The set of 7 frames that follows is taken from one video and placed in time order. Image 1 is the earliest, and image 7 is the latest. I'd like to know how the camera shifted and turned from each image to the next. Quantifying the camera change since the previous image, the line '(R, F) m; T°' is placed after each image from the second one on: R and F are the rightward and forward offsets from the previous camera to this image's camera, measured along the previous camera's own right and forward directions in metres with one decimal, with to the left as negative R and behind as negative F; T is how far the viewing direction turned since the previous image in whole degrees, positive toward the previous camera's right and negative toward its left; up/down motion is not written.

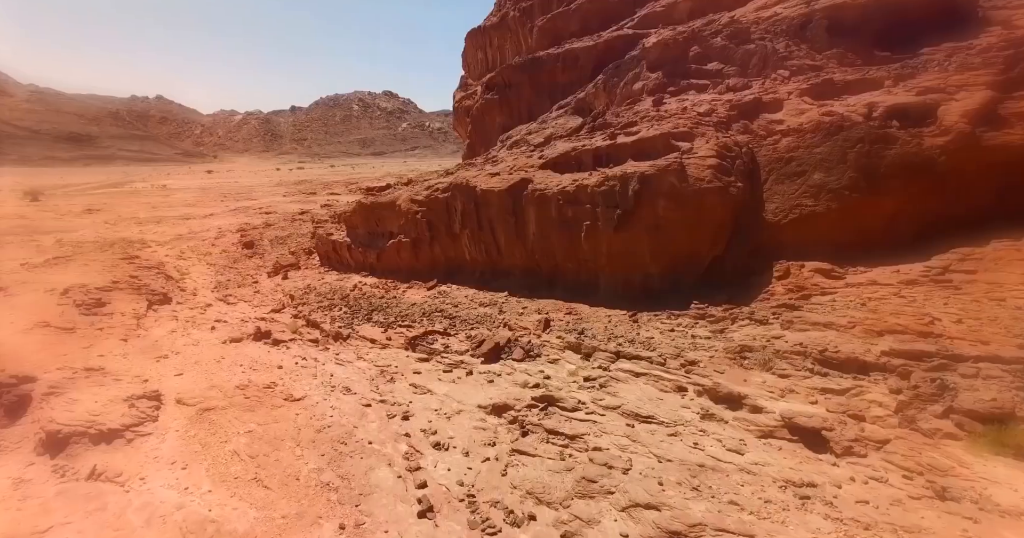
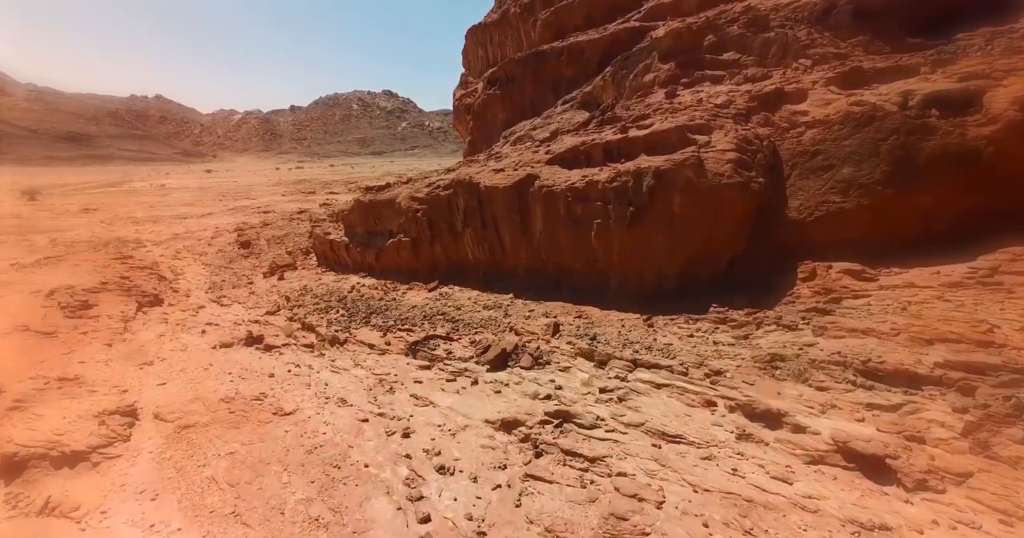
(-0.1, +0.5) m; 0°
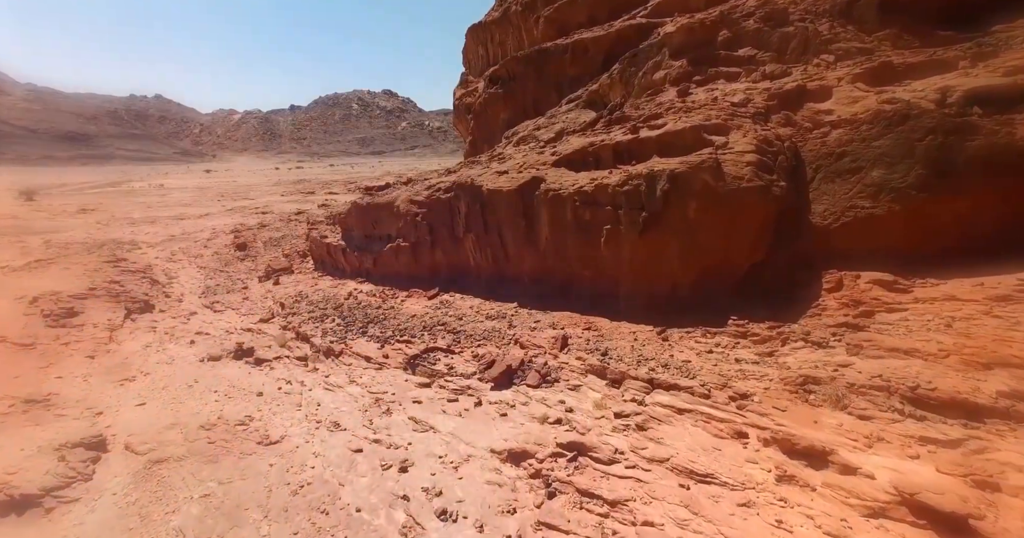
(-0.1, +0.5) m; 0°
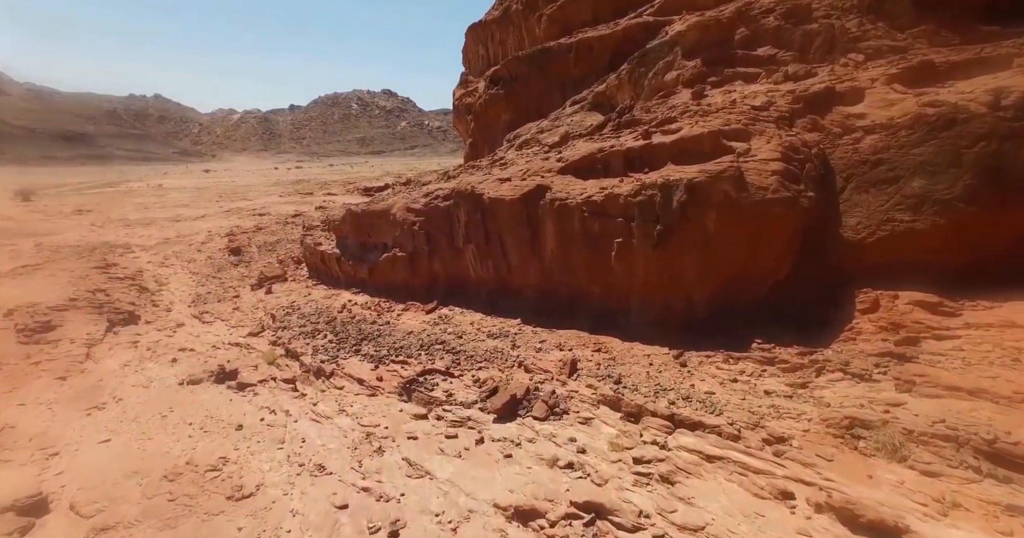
(-0.1, +0.6) m; 0°
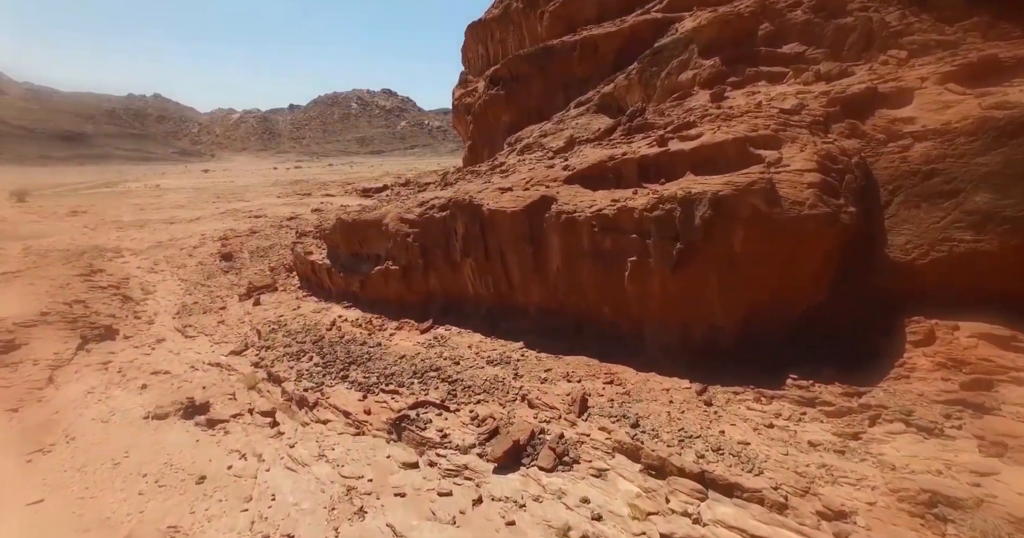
(0.0, +0.7) m; 0°
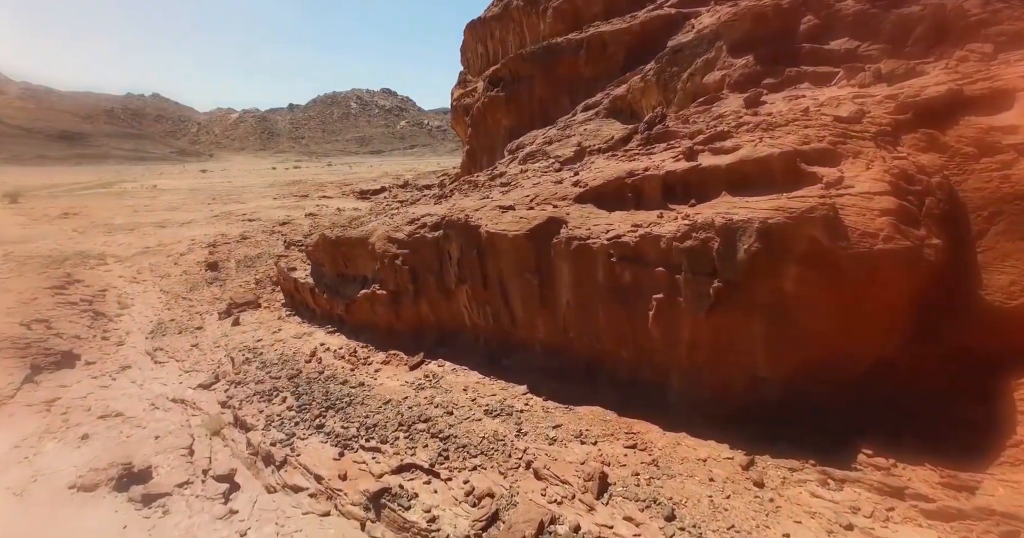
(0.0, +1.1) m; 0°
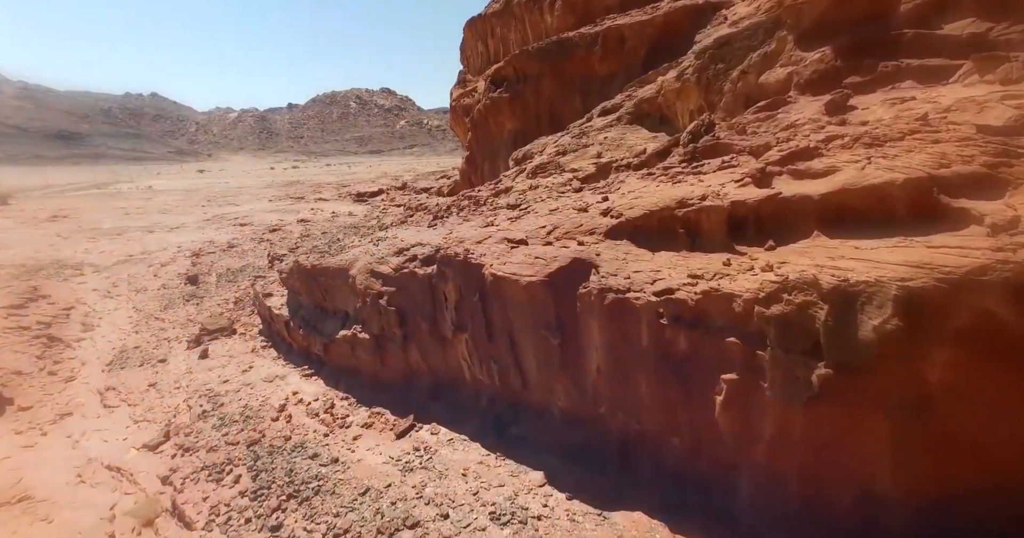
(-0.1, +1.6) m; 0°
